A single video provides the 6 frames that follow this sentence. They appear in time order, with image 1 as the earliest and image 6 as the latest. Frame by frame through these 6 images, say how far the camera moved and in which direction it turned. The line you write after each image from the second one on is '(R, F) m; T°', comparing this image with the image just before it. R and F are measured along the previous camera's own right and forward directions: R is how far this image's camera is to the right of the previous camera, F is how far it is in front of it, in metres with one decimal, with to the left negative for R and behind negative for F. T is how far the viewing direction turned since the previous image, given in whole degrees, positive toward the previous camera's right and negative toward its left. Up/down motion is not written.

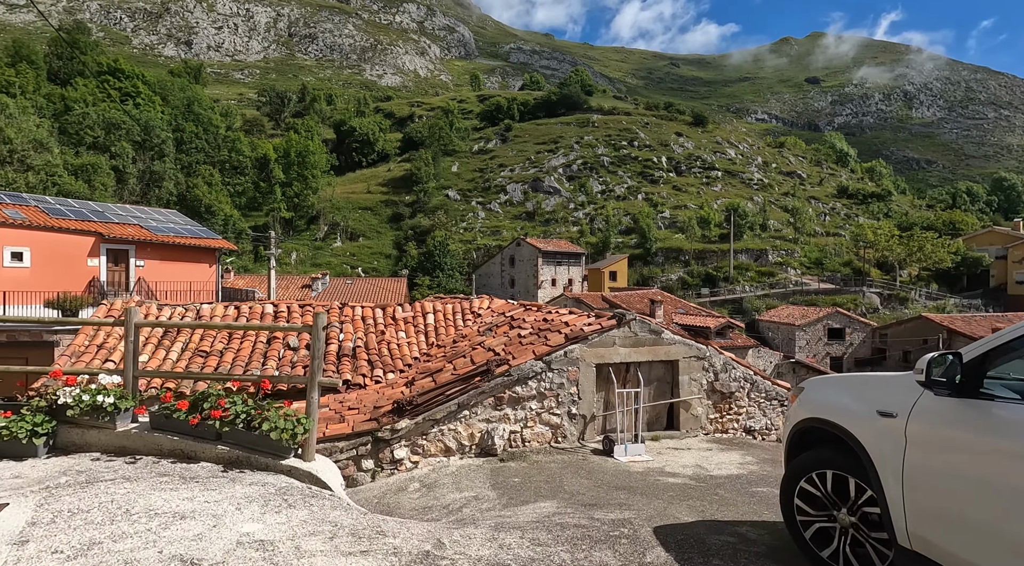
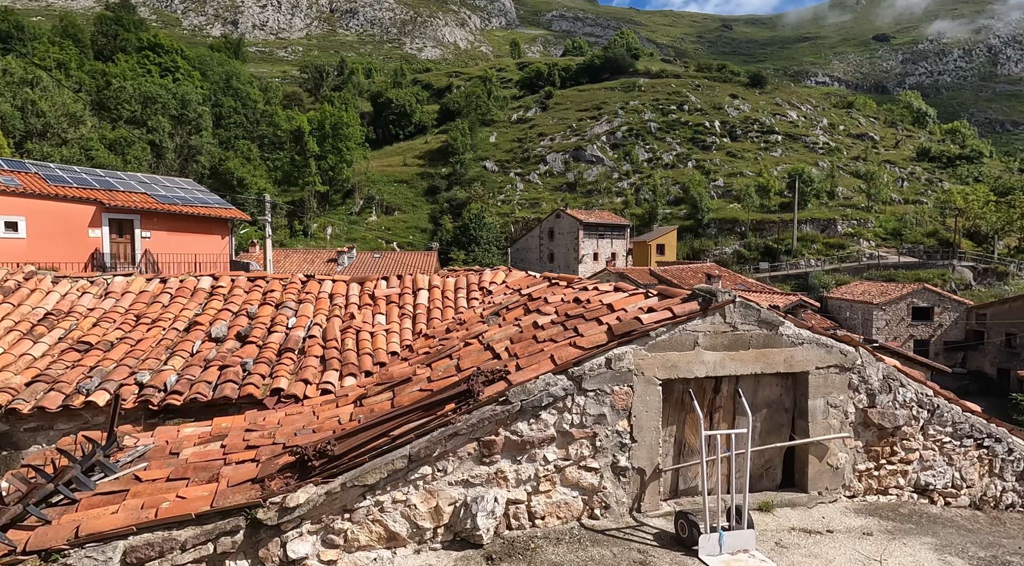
(+0.3, +3.4) m; -3°
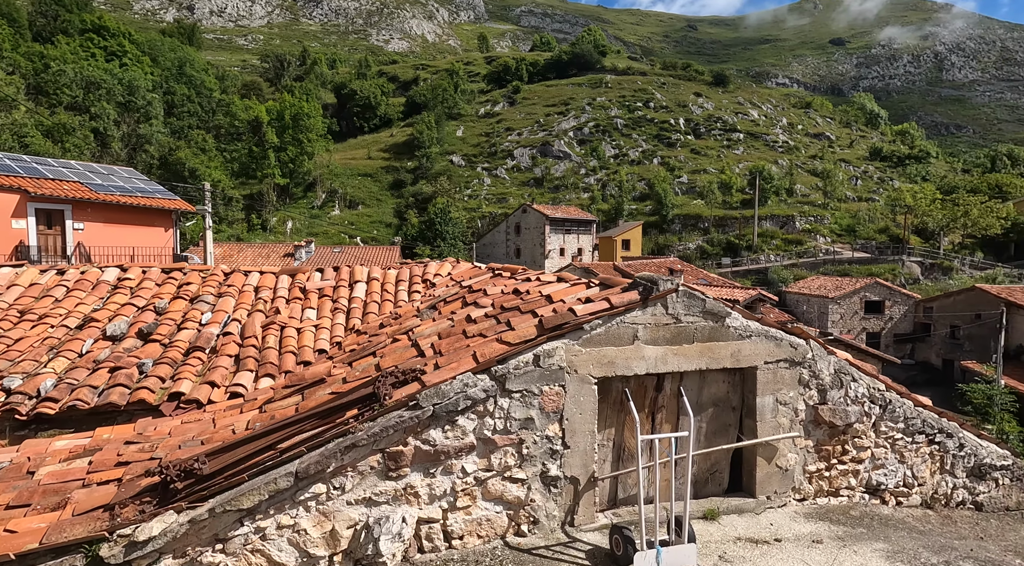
(+0.3, +0.5) m; +2°
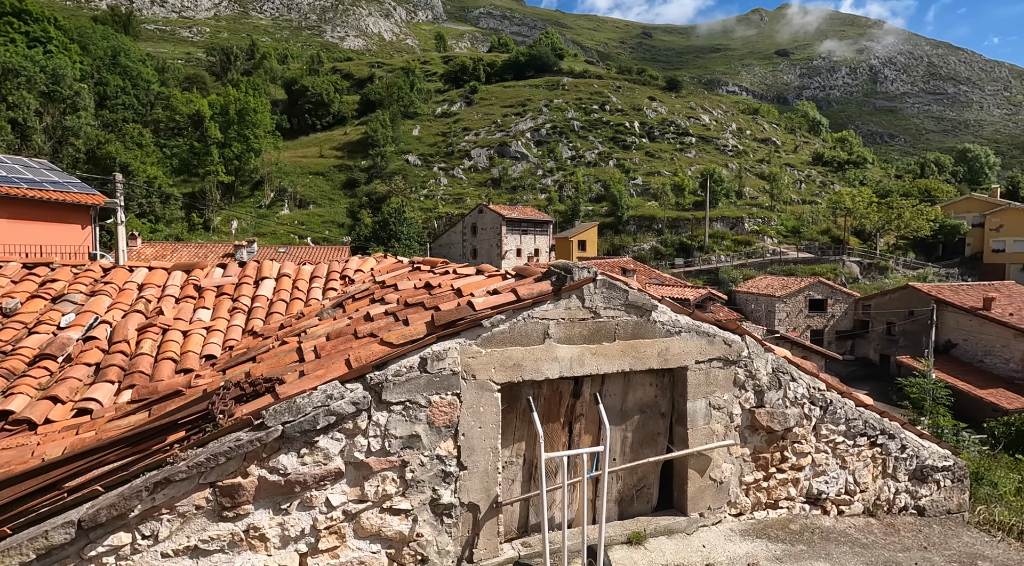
(+0.4, +0.6) m; +3°
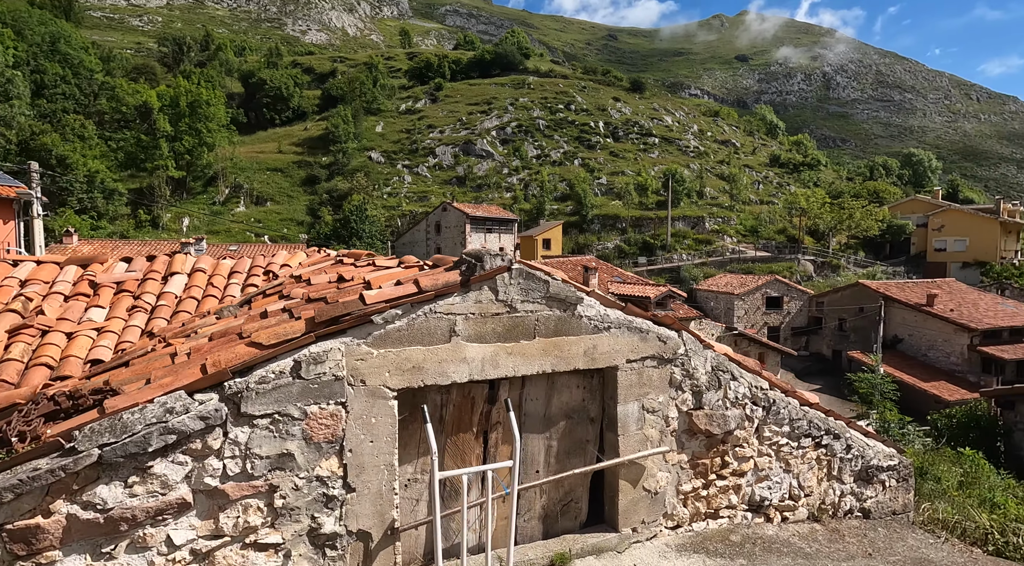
(+0.3, +0.5) m; +3°
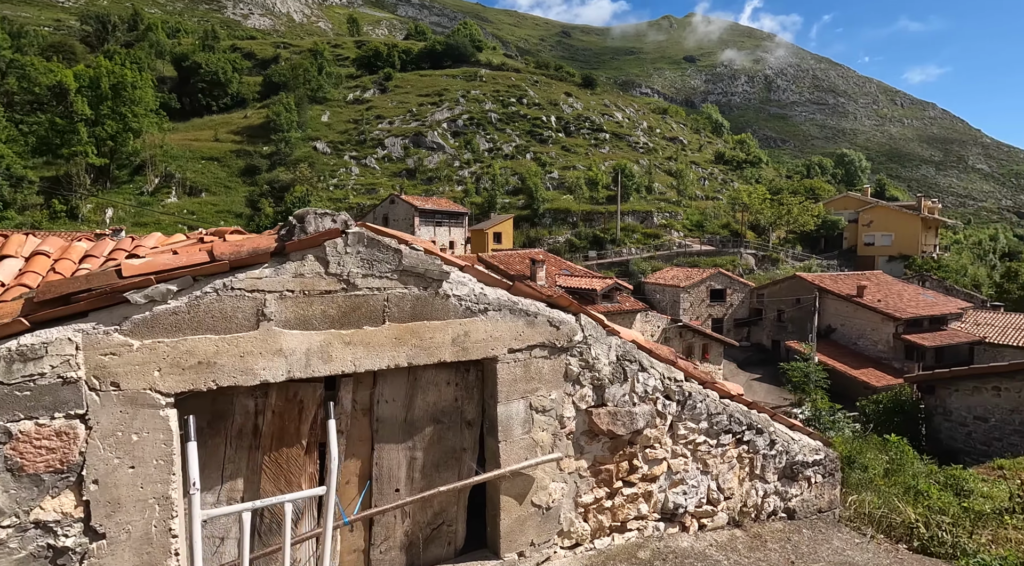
(+0.4, +0.7) m; +4°
